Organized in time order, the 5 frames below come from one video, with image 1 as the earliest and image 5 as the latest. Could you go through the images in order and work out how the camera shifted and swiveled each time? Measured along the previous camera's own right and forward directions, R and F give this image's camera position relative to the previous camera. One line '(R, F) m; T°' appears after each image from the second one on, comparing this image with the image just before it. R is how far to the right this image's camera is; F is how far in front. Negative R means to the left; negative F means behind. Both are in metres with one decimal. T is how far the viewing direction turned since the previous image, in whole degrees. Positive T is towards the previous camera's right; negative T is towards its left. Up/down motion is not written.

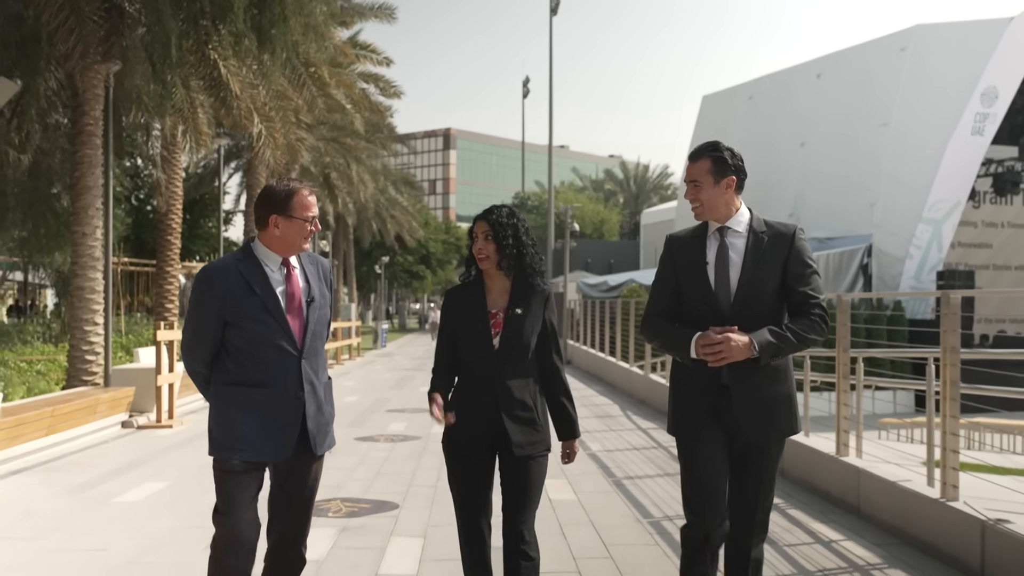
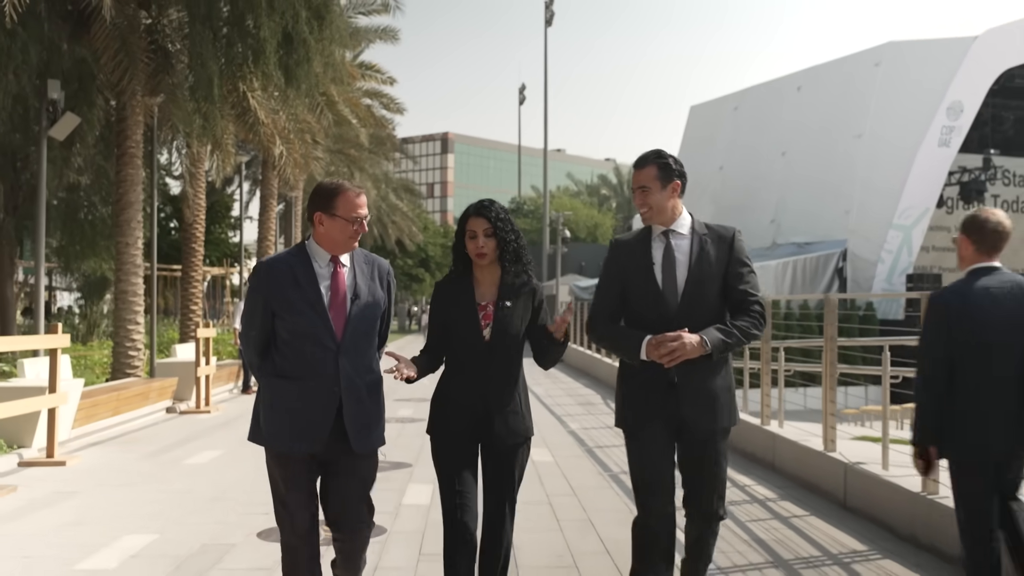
(+0.1, -1.7) m; 0°
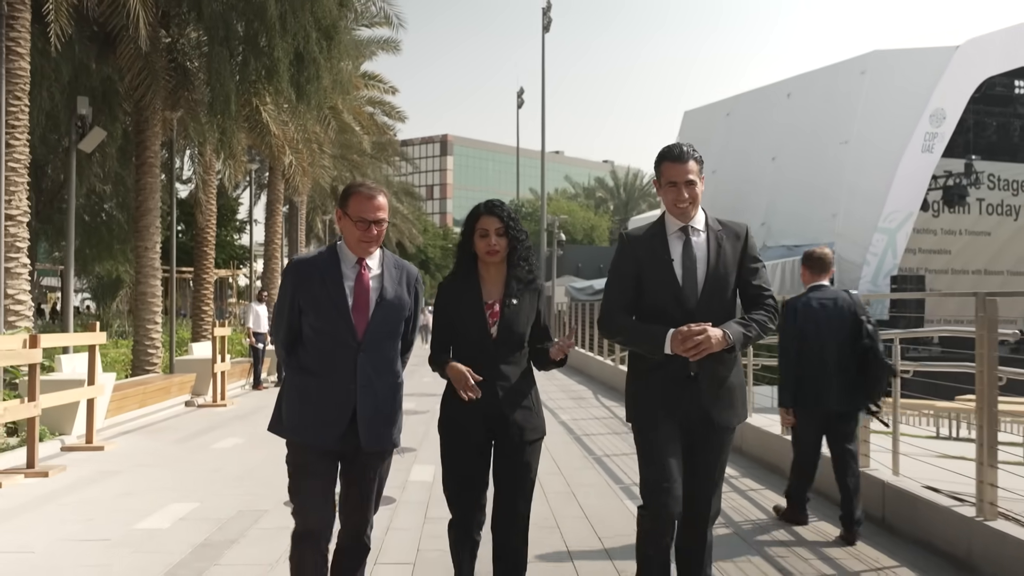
(0.0, -0.9) m; 0°
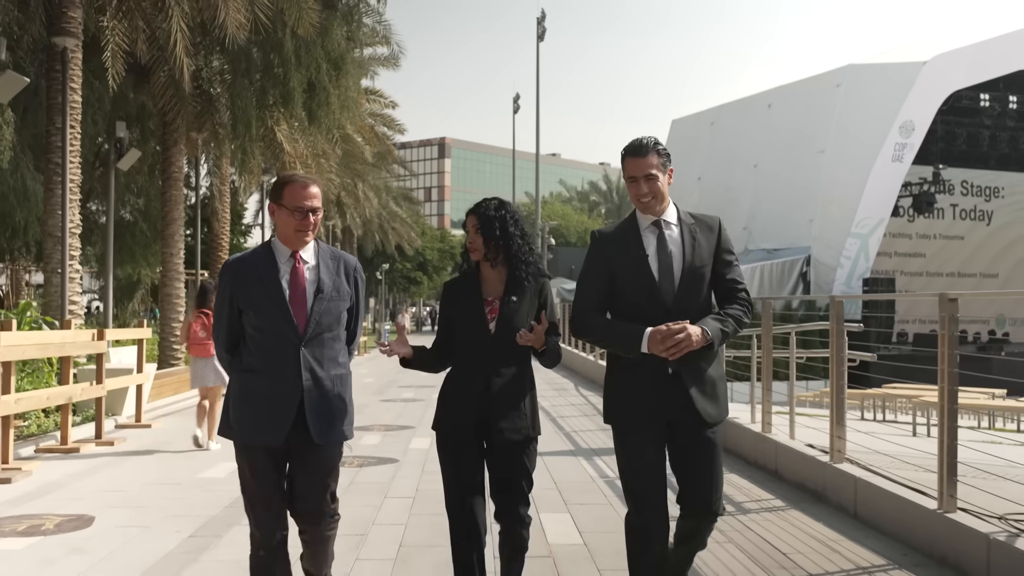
(+0.2, -1.7) m; 0°
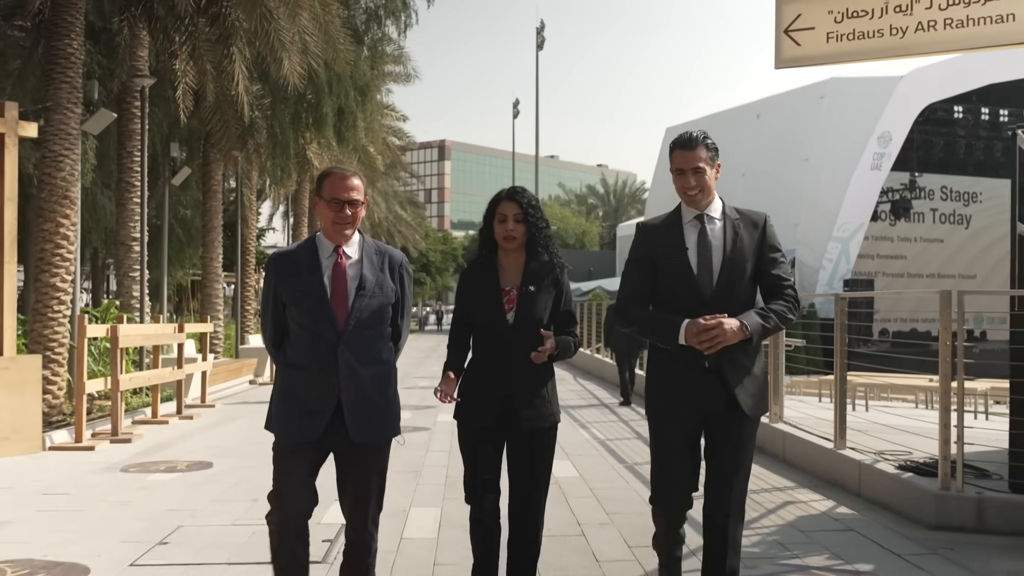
(-0.1, -2.0) m; 0°
